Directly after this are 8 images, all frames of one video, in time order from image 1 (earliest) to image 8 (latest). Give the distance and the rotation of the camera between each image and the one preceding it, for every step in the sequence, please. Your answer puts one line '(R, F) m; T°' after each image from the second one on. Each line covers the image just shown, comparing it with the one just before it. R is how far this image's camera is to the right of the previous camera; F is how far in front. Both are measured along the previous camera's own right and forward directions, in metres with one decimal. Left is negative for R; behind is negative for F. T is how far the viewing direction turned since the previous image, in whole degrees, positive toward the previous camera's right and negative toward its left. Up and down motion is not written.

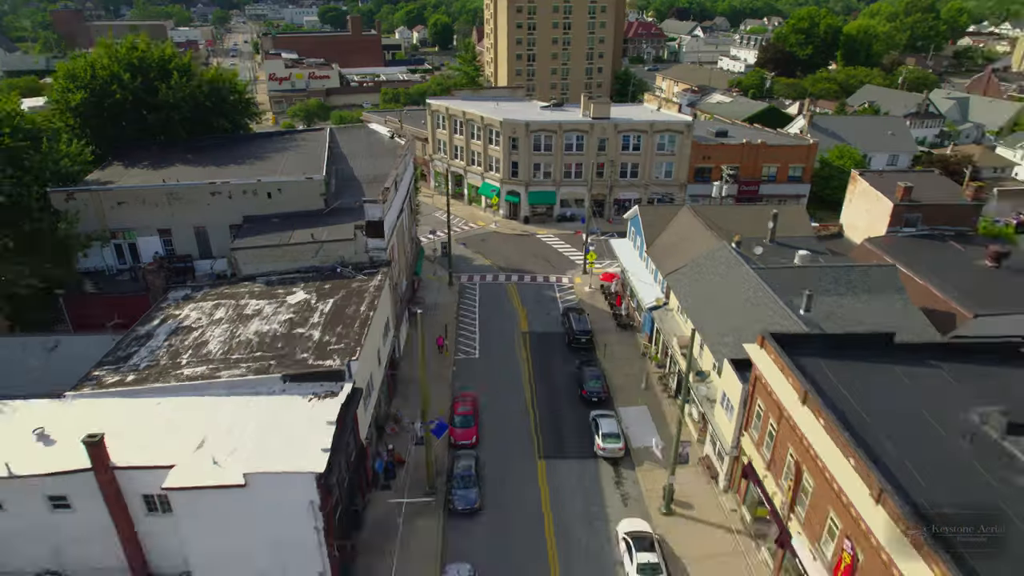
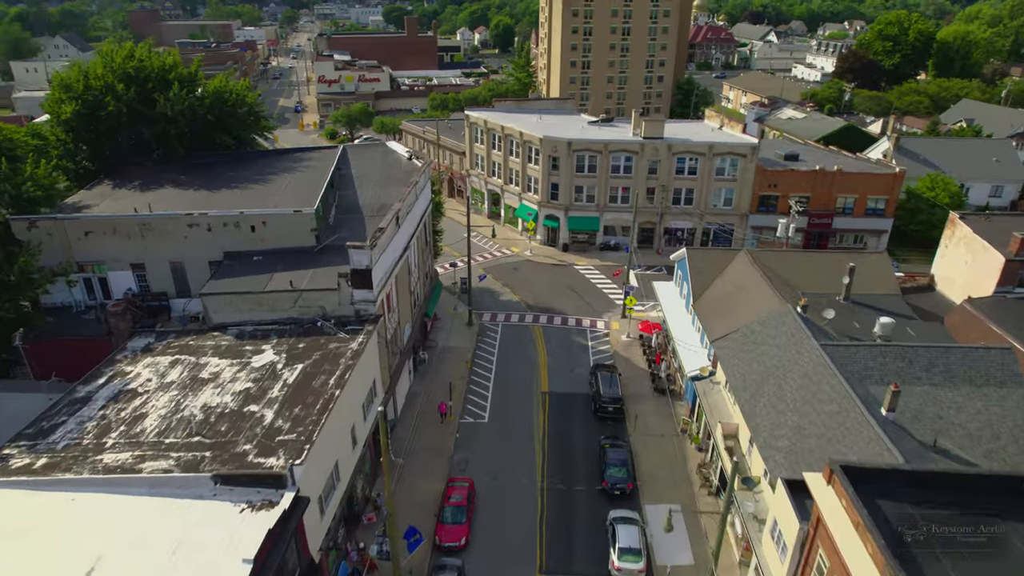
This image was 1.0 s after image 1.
(+2.1, +6.0) m; -5°
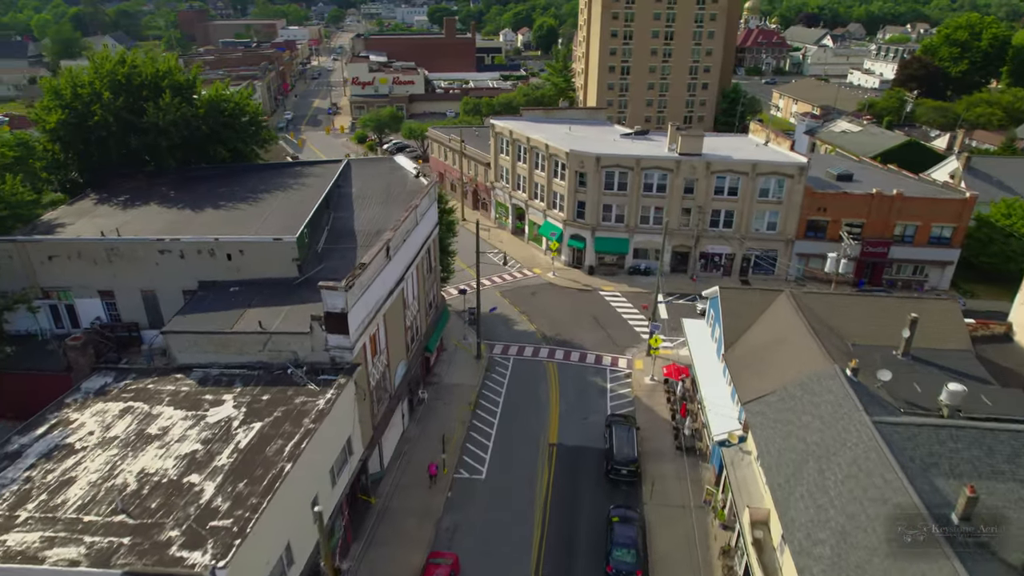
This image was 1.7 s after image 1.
(+1.7, +4.1) m; -4°
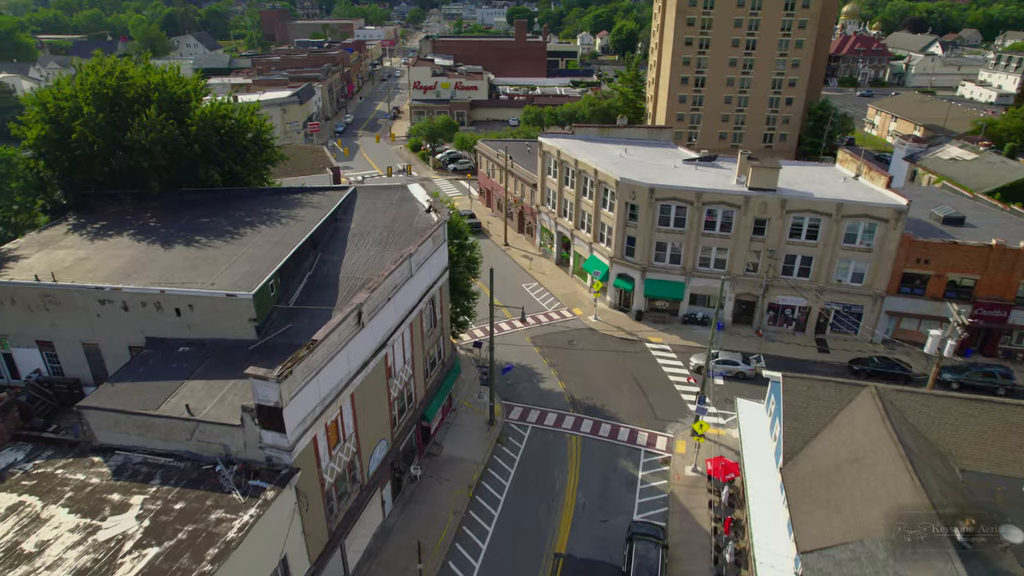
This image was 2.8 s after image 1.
(+2.6, +6.4) m; -6°
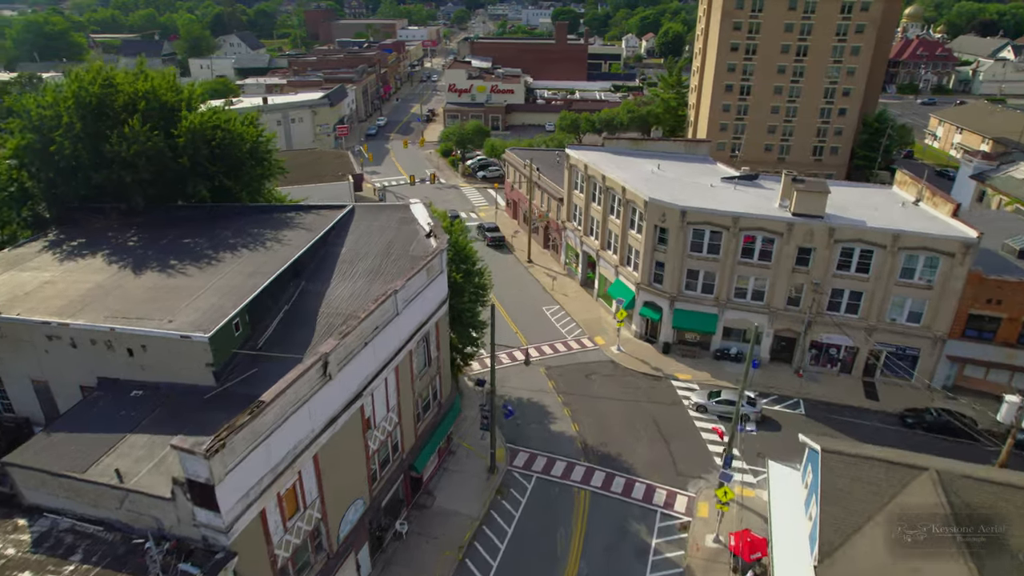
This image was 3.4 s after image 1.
(+1.6, +3.6) m; -4°
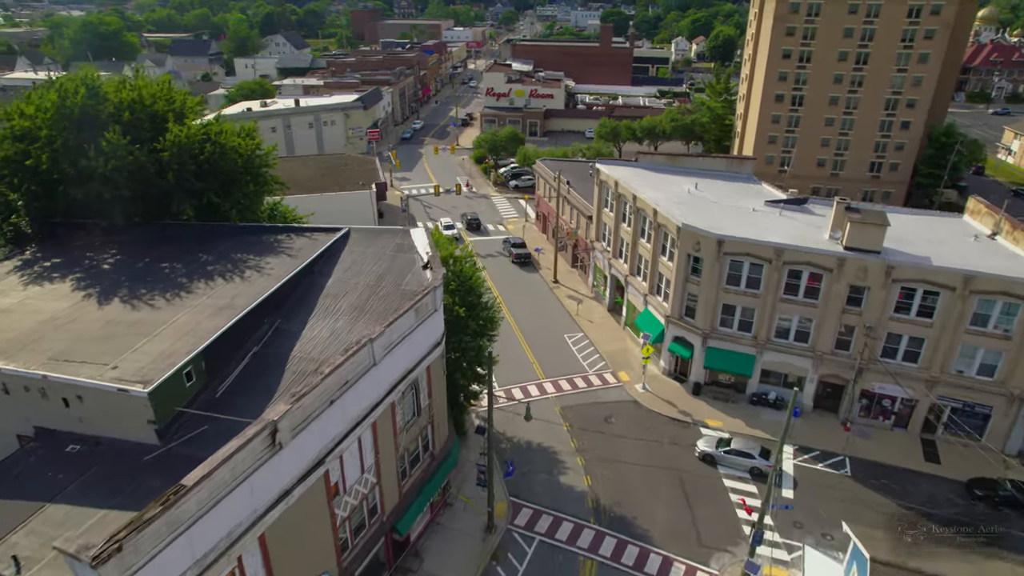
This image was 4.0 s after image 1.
(+1.6, +3.6) m; -4°
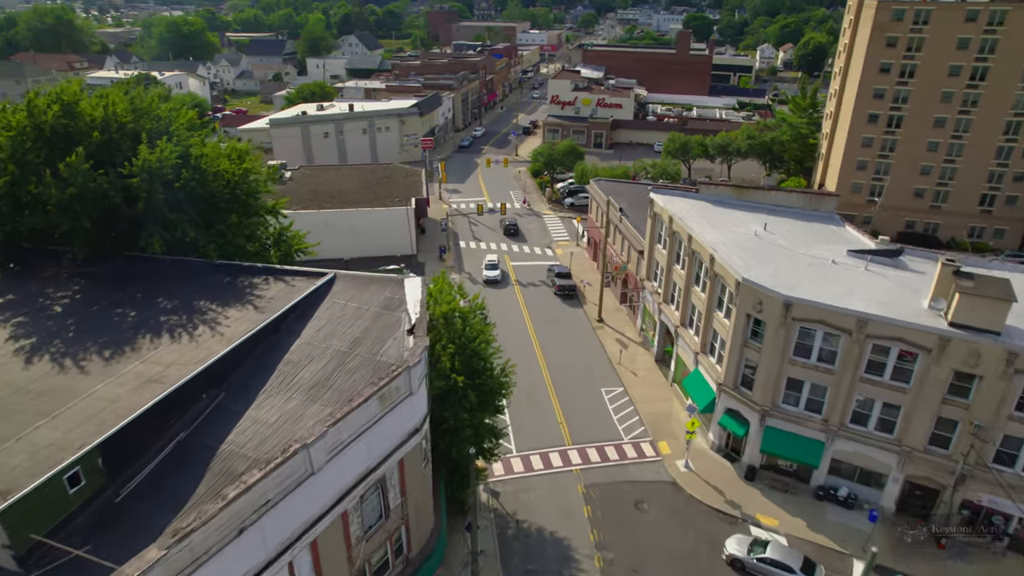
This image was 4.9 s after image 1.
(+2.2, +5.5) m; -6°
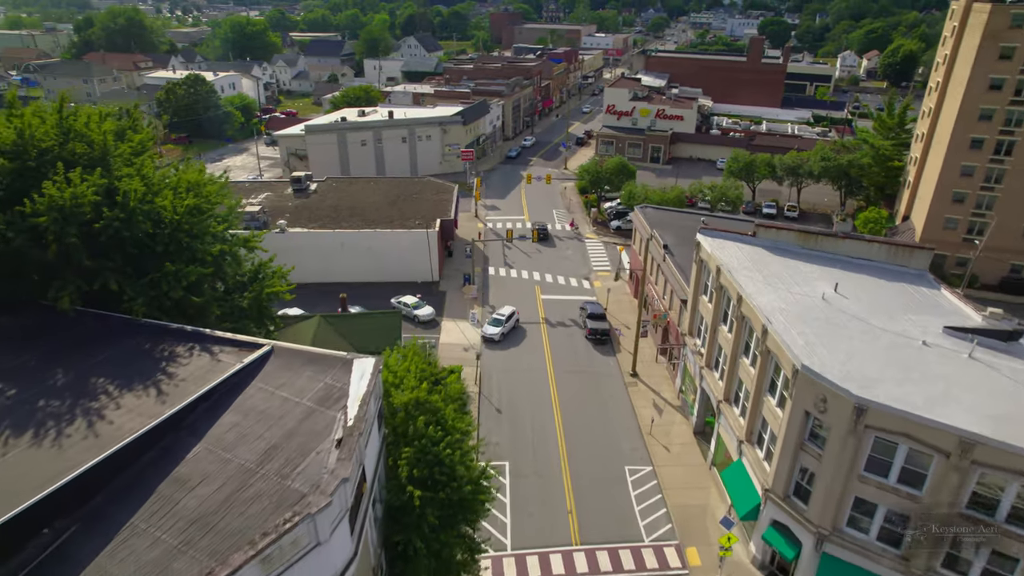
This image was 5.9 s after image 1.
(+2.4, +6.1) m; -5°
